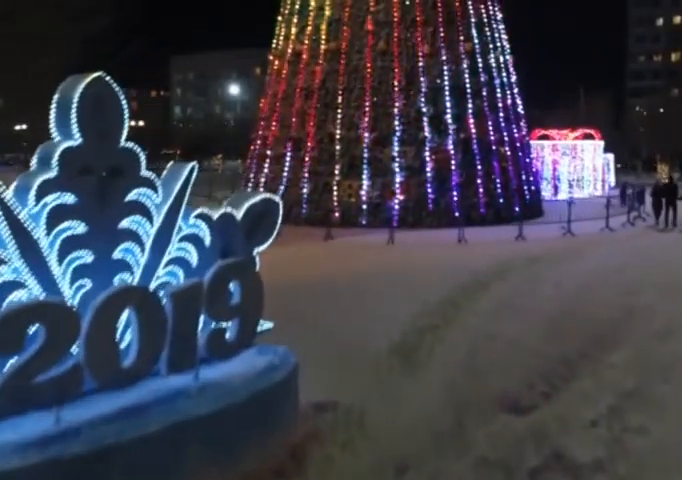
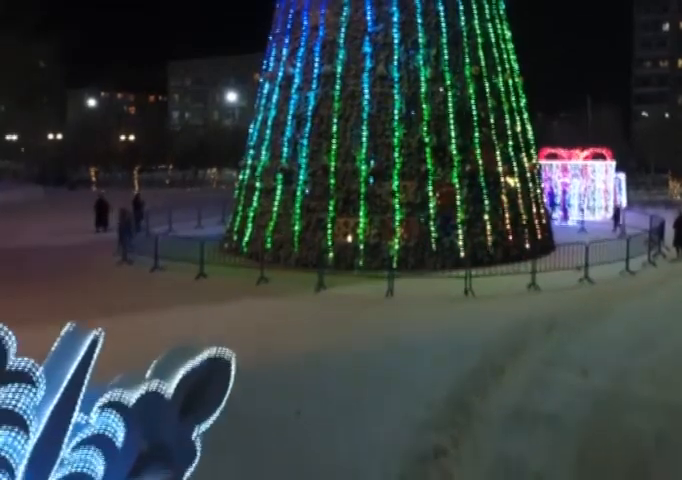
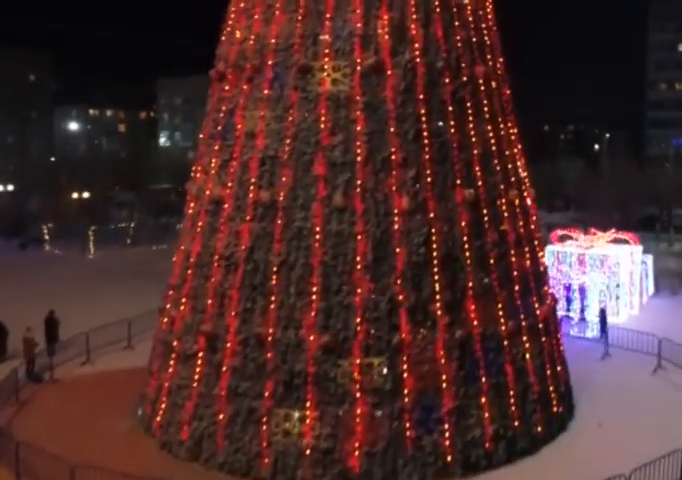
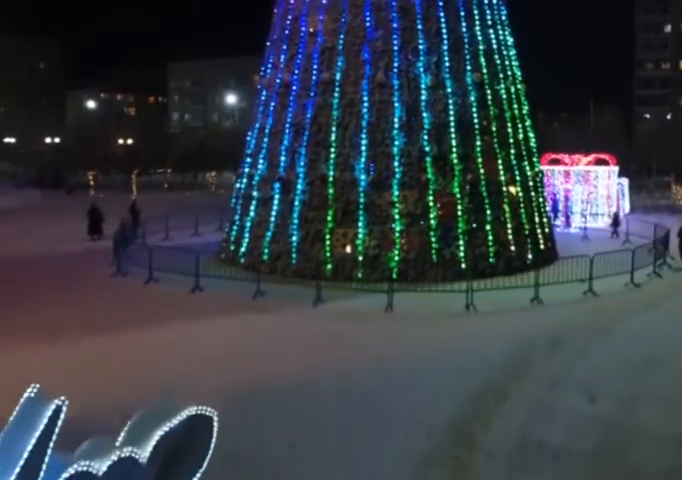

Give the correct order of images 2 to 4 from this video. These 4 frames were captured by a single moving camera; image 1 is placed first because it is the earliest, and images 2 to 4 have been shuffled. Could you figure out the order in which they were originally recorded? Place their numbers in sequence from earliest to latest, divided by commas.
2, 4, 3
